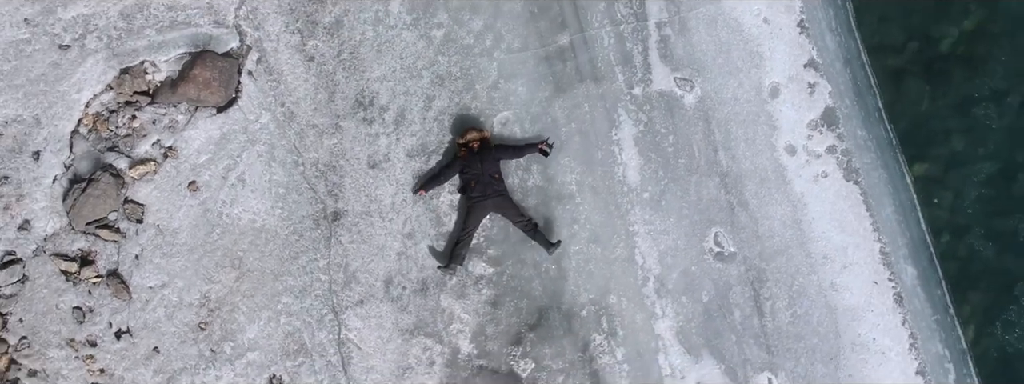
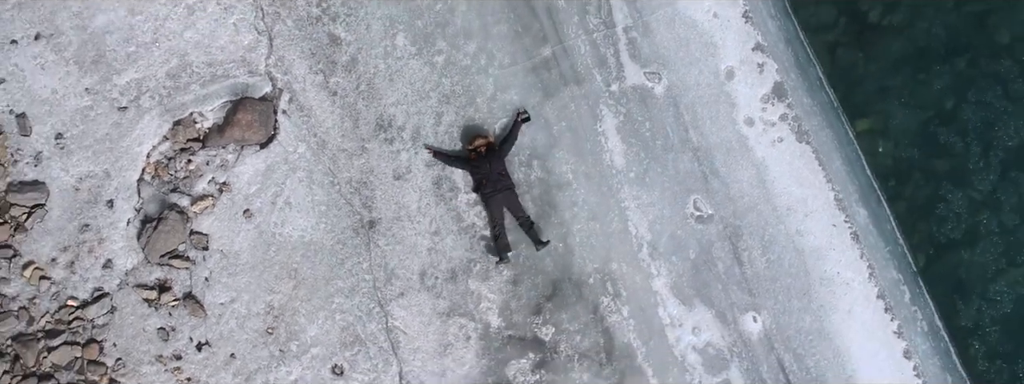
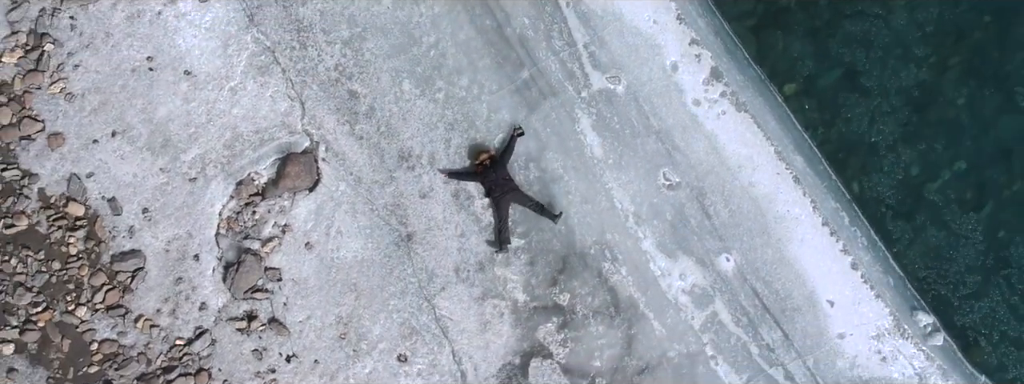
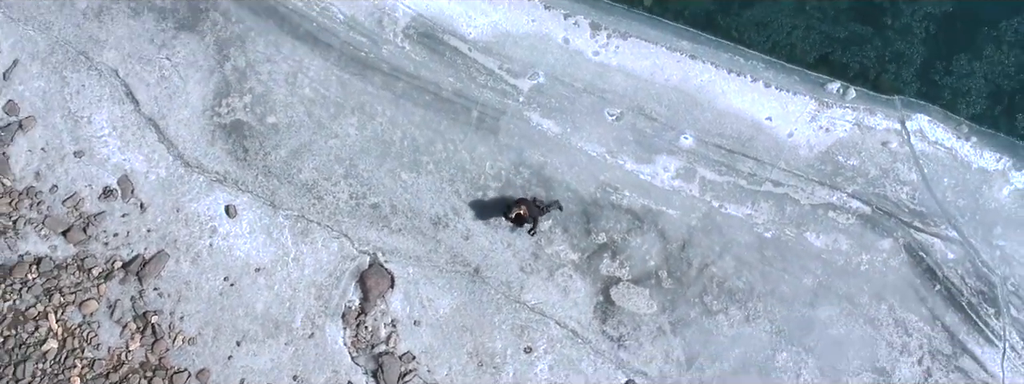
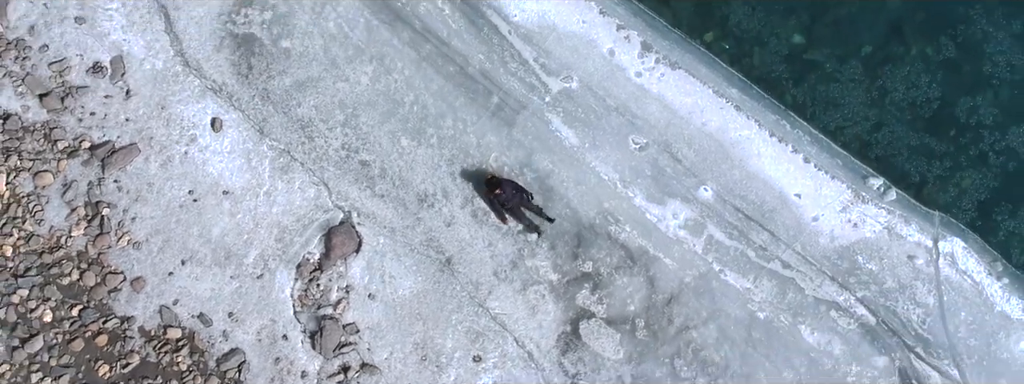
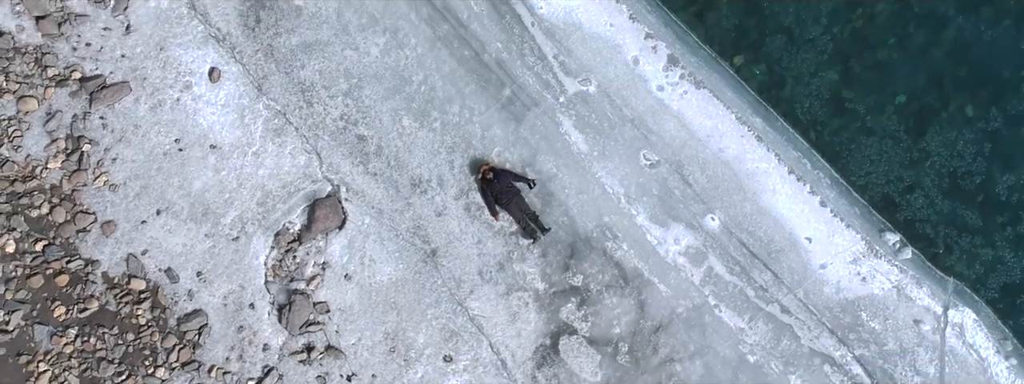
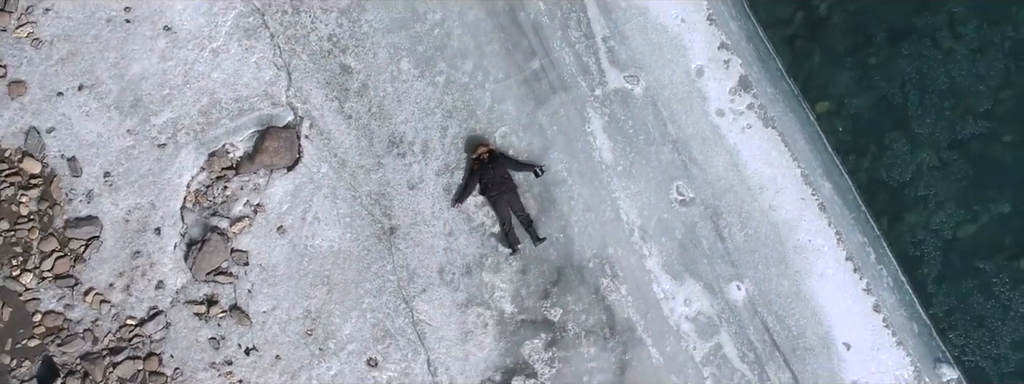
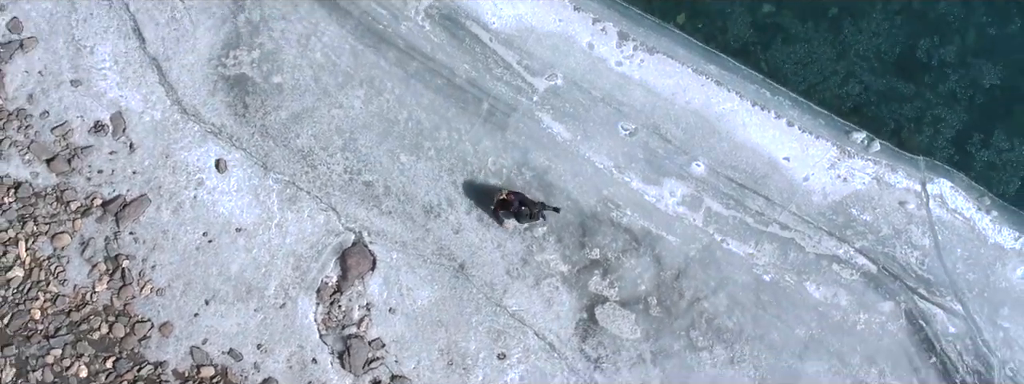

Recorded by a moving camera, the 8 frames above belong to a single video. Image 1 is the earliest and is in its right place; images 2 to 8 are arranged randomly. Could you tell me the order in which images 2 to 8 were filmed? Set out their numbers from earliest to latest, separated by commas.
2, 7, 3, 6, 5, 8, 4
